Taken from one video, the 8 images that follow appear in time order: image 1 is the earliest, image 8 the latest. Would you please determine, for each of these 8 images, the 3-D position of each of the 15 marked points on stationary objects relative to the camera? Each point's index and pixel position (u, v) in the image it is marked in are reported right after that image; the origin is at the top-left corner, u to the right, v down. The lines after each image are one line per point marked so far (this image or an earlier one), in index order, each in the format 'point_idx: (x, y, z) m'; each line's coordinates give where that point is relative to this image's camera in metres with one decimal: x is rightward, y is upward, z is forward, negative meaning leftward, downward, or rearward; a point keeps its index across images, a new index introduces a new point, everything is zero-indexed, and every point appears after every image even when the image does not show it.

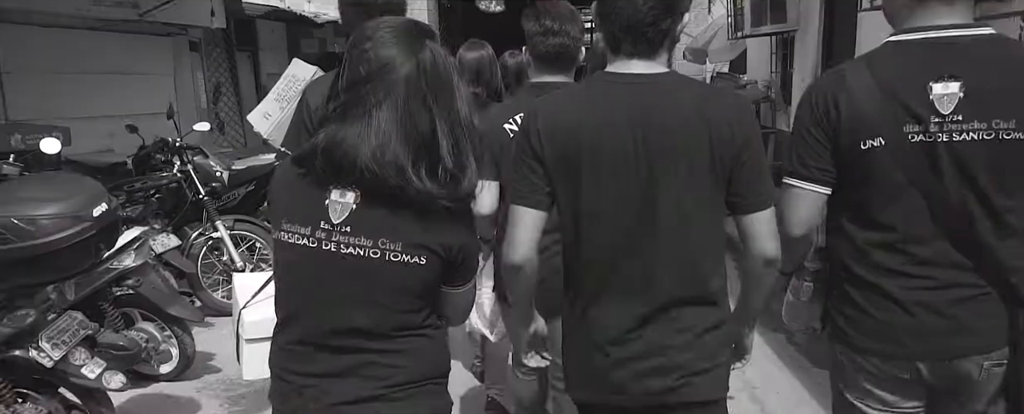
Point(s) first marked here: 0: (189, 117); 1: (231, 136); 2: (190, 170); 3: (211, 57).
0: (-3.5, +1.0, +7.4) m
1: (-3.6, +0.9, +8.6) m
2: (-1.9, +0.2, +4.0) m
3: (-3.6, +1.8, +8.2) m
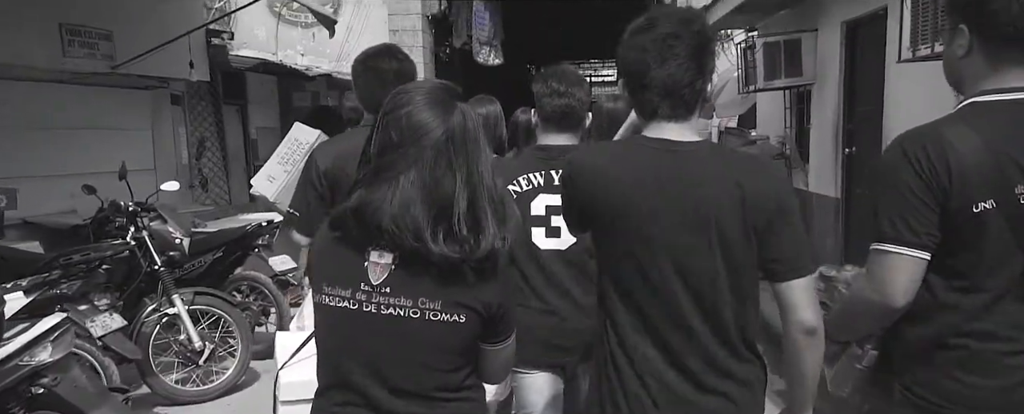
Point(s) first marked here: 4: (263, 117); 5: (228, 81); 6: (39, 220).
0: (-3.5, +0.4, +7.0) m
1: (-3.6, +0.2, +8.2) m
2: (-1.9, -0.2, +3.6) m
3: (-3.7, +1.1, +7.8) m
4: (-3.5, +1.3, +9.4) m
5: (-3.6, +1.6, +8.5) m
6: (-3.5, -0.1, +5.0) m
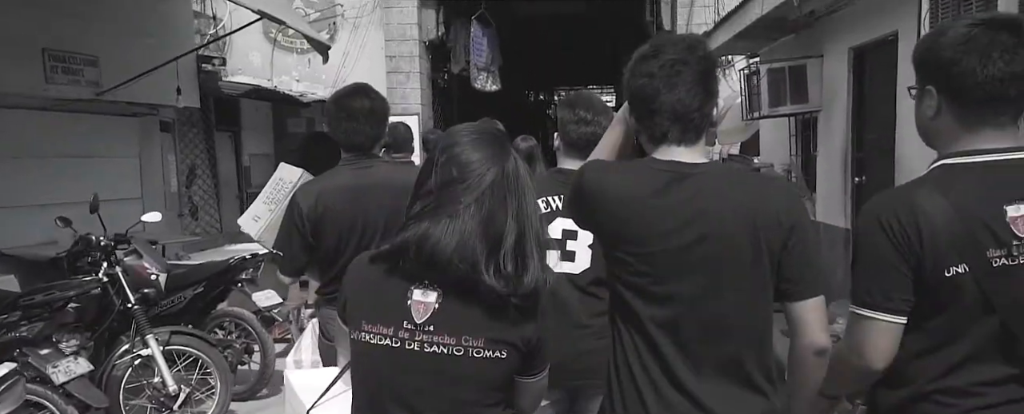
0: (-3.6, +0.1, +6.8) m
1: (-3.6, -0.2, +8.0) m
2: (-2.0, -0.3, +3.4) m
3: (-3.7, +0.8, +7.6) m
4: (-3.5, +0.9, +9.2) m
5: (-3.6, +1.2, +8.3) m
6: (-3.5, -0.3, +4.8) m
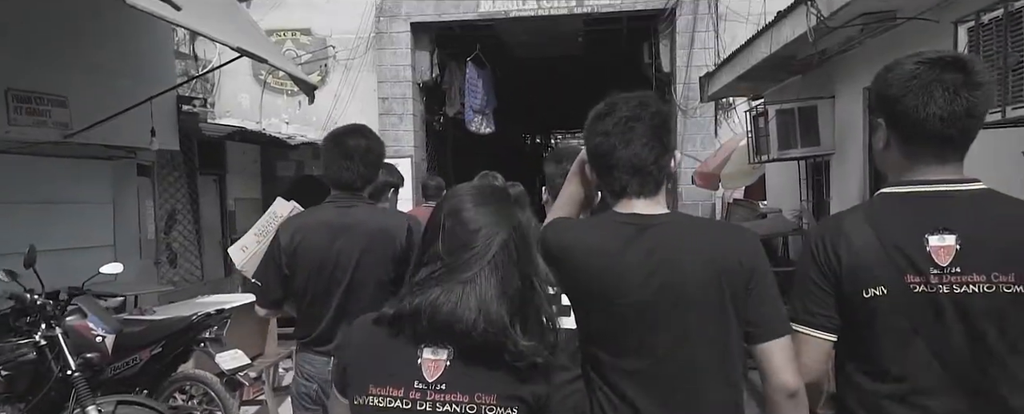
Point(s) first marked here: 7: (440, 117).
0: (-3.6, -0.4, +6.4) m
1: (-3.7, -0.7, +7.6) m
2: (-2.0, -0.6, +3.0) m
3: (-3.7, +0.3, +7.3) m
4: (-3.6, +0.3, +8.9) m
5: (-3.7, +0.7, +8.0) m
6: (-3.6, -0.6, +4.4) m
7: (-1.2, +1.4, +10.7) m
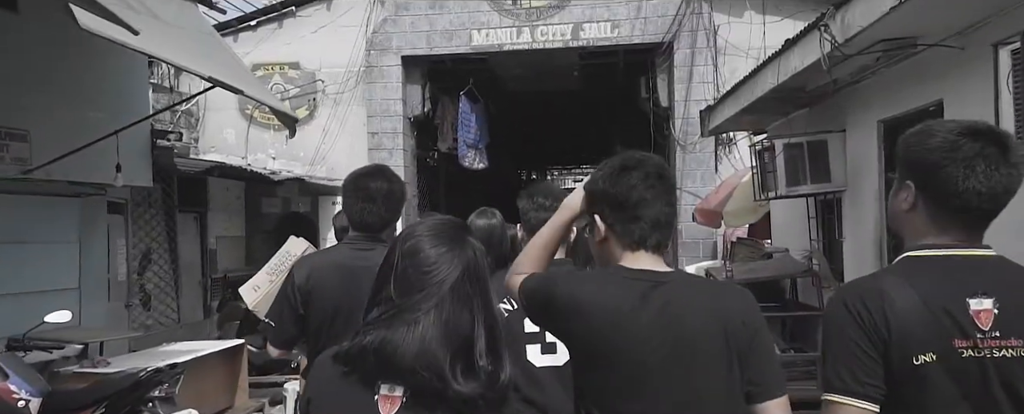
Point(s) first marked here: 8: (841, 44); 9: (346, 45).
0: (-3.7, -0.8, +6.0) m
1: (-3.8, -1.1, +7.2) m
2: (-2.1, -0.7, +2.6) m
3: (-3.8, -0.1, +7.0) m
4: (-3.6, -0.2, +8.5) m
5: (-3.7, +0.2, +7.7) m
6: (-3.7, -0.9, +4.0) m
7: (-1.2, +0.8, +10.4) m
8: (+1.6, +0.8, +3.3) m
9: (-2.2, +2.2, +9.0) m
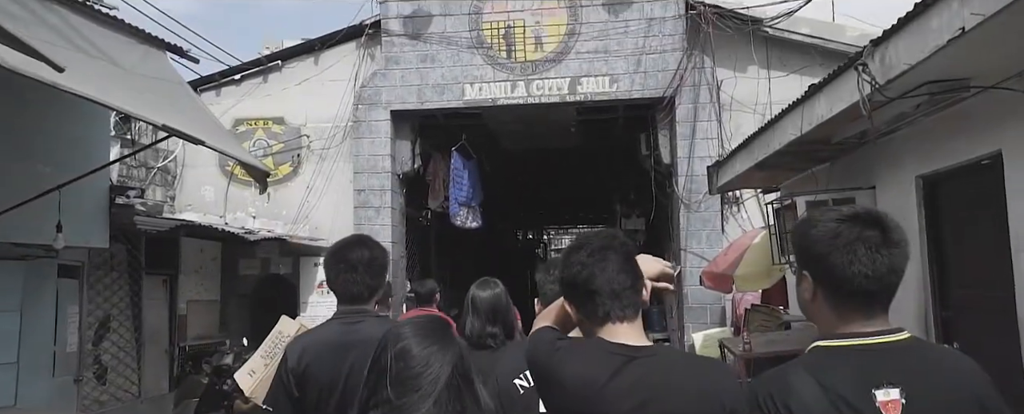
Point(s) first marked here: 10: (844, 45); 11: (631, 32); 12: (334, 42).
0: (-3.8, -1.3, +5.4) m
1: (-3.8, -1.7, +6.6) m
2: (-2.1, -1.0, +2.0) m
3: (-3.9, -0.7, +6.4) m
4: (-3.7, -1.0, +7.9) m
5: (-3.8, -0.4, +7.2) m
6: (-3.7, -1.2, +3.4) m
7: (-1.3, -0.1, +9.9) m
8: (+1.6, +0.5, +2.9) m
9: (-2.3, +1.4, +8.7) m
10: (+3.9, +1.9, +7.9) m
11: (+1.5, +2.1, +8.2) m
12: (-2.3, +2.1, +8.6) m
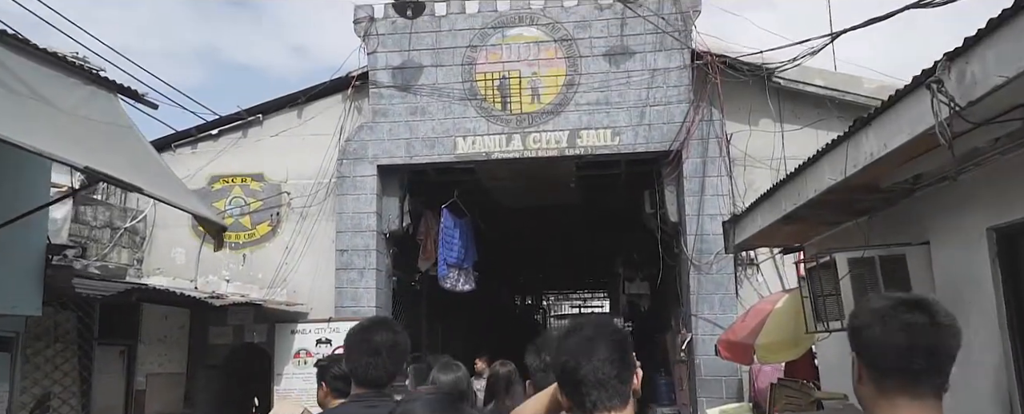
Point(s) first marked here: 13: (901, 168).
0: (-3.8, -1.7, +4.6) m
1: (-3.9, -2.3, +5.7) m
2: (-2.2, -1.1, +1.3) m
3: (-3.9, -1.3, +5.7) m
4: (-3.8, -1.6, +7.2) m
5: (-3.9, -1.0, +6.5) m
6: (-3.8, -1.5, +2.6) m
7: (-1.4, -0.9, +9.2) m
8: (+1.5, +0.3, +2.3) m
9: (-2.3, +0.6, +8.1) m
10: (+3.9, +1.2, +7.5) m
11: (+1.4, +1.4, +7.8) m
12: (-2.3, +1.4, +8.2) m
13: (+1.8, +0.2, +3.2) m
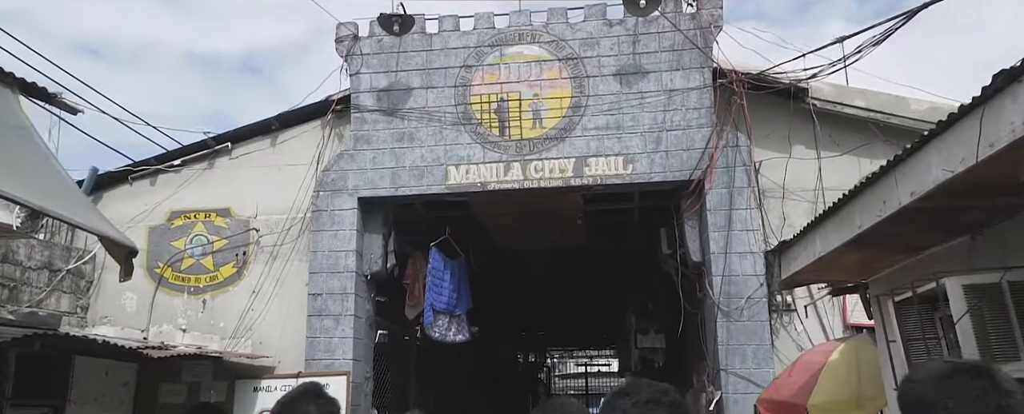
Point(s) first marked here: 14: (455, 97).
0: (-3.8, -1.8, +3.5) m
1: (-3.9, -2.5, +4.6) m
2: (-2.2, -0.9, +0.3) m
3: (-3.9, -1.5, +4.6) m
4: (-3.8, -2.0, +6.1) m
5: (-3.9, -1.3, +5.4) m
6: (-3.8, -1.4, +1.6) m
7: (-1.4, -1.4, +8.1) m
8: (+1.5, +0.4, +1.3) m
9: (-2.4, +0.2, +7.2) m
10: (+3.9, +0.9, +6.6) m
11: (+1.4, +1.1, +6.9) m
12: (-2.4, +1.0, +7.3) m
13: (+1.8, +0.2, +2.2) m
14: (-0.6, +1.2, +7.1) m
